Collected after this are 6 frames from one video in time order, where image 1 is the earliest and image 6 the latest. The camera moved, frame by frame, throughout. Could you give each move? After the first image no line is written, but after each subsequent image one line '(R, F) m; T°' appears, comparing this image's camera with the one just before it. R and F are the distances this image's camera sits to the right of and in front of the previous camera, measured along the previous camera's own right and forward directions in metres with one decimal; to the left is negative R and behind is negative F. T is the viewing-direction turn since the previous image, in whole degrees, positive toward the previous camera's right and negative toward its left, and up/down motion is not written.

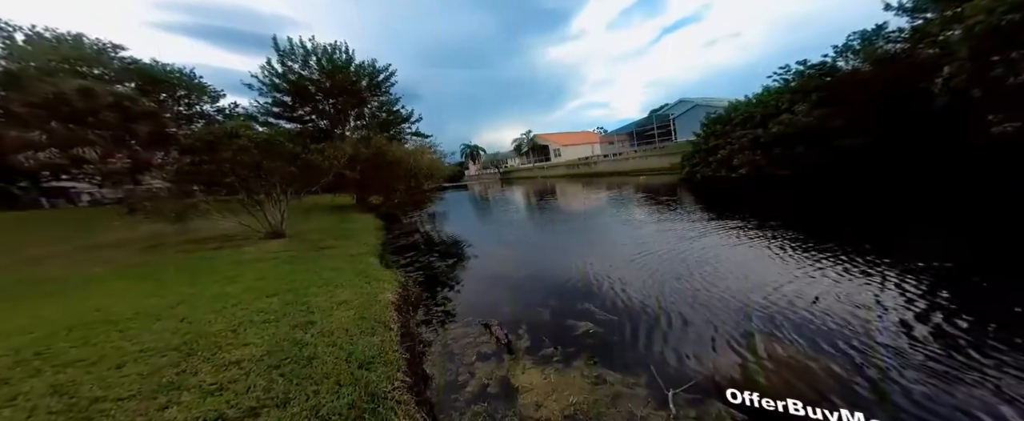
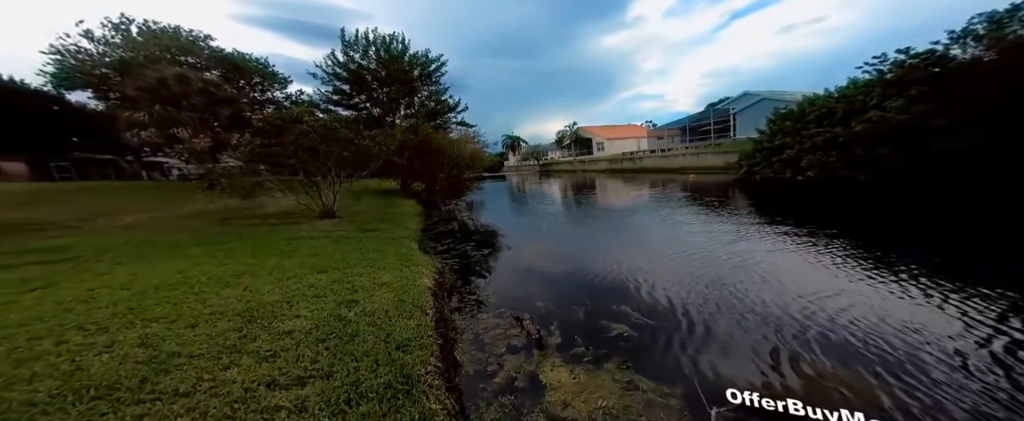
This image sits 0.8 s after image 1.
(0.0, +0.1) m; -7°
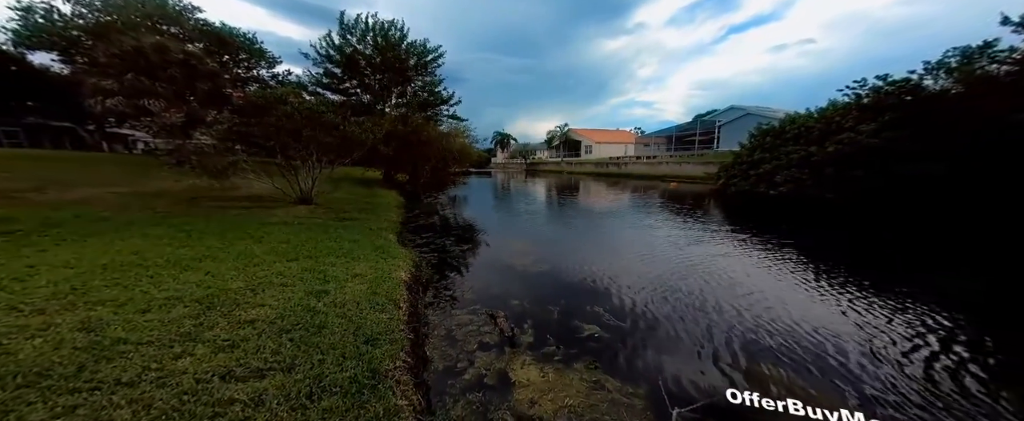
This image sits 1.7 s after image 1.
(0.0, 0.0) m; +3°
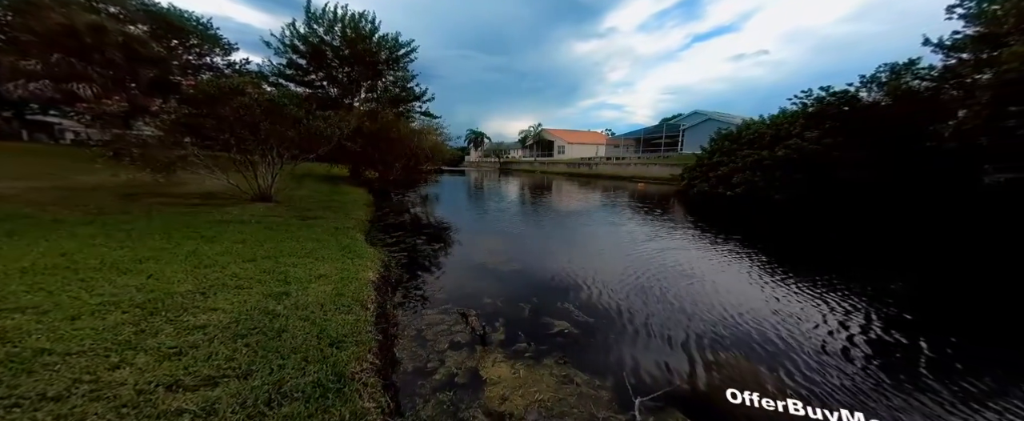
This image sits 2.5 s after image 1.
(0.0, 0.0) m; +5°
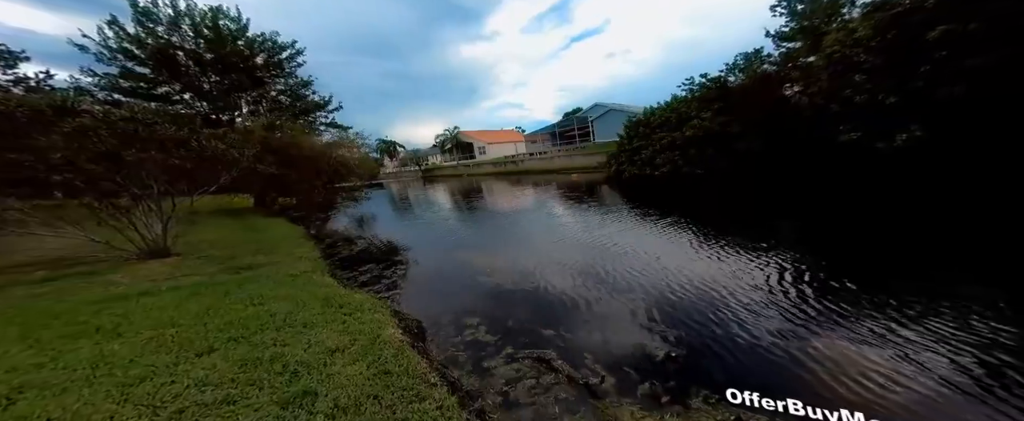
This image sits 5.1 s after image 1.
(-1.4, +0.8) m; +14°
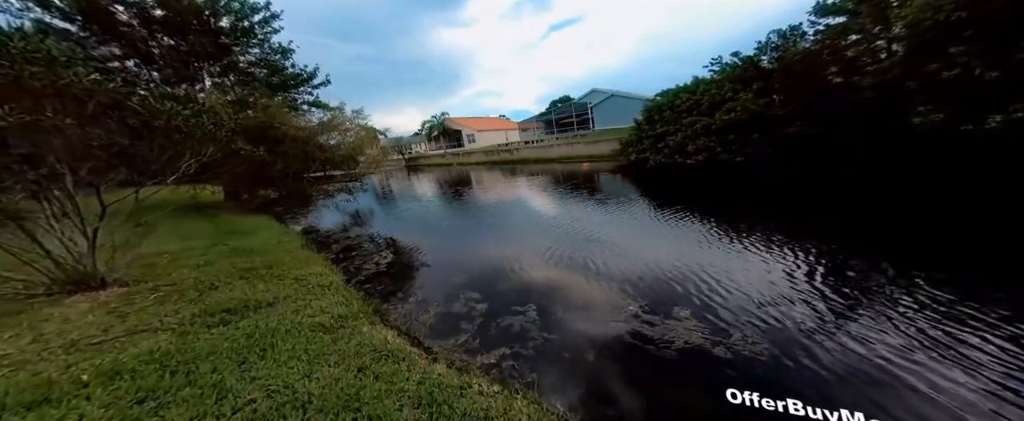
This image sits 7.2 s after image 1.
(-2.3, +2.3) m; +4°
